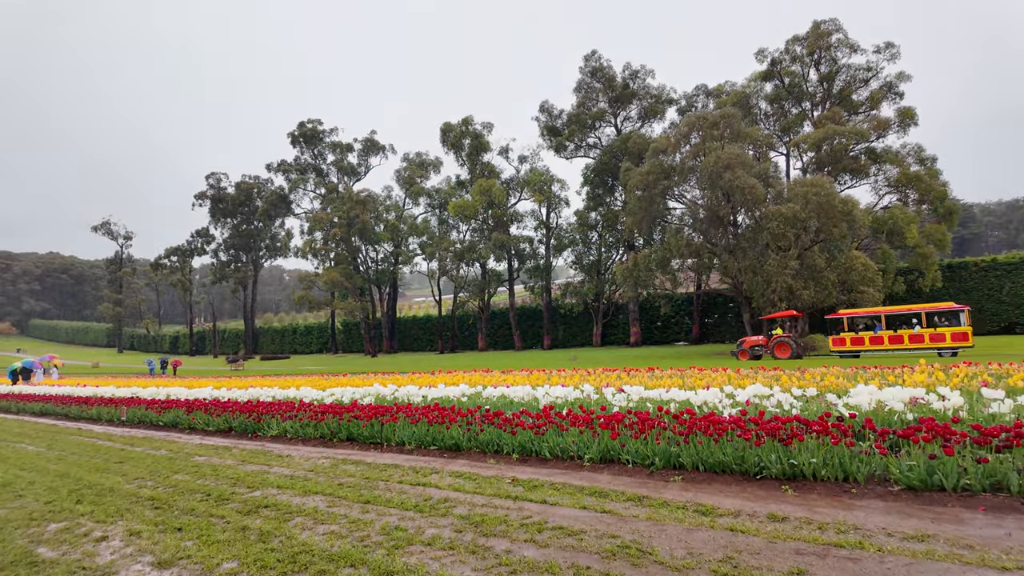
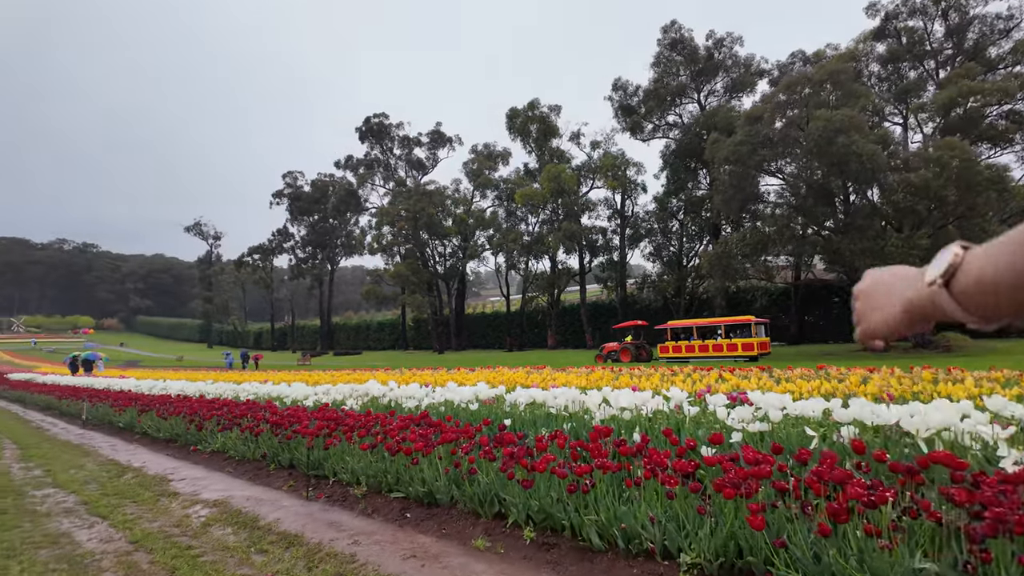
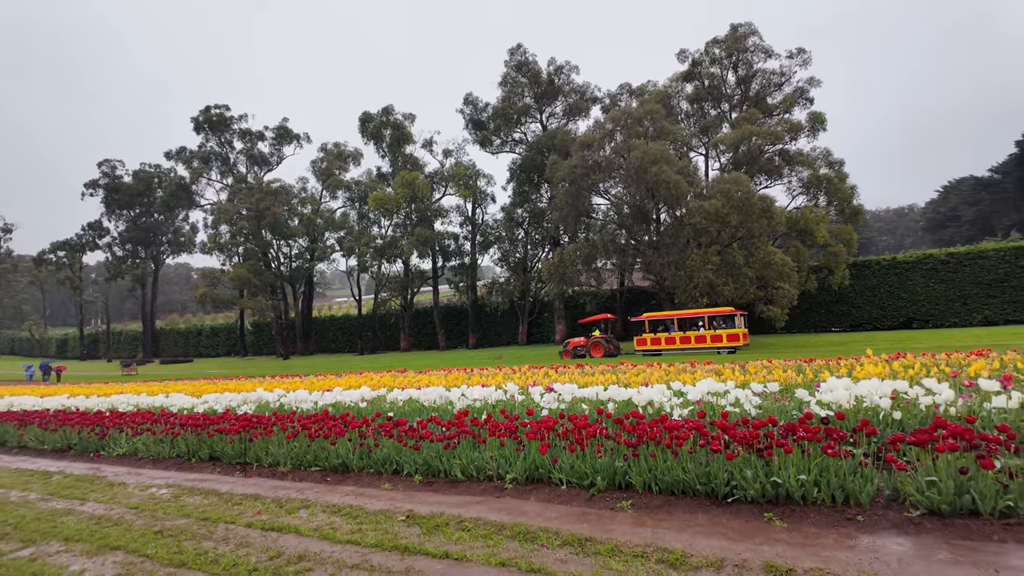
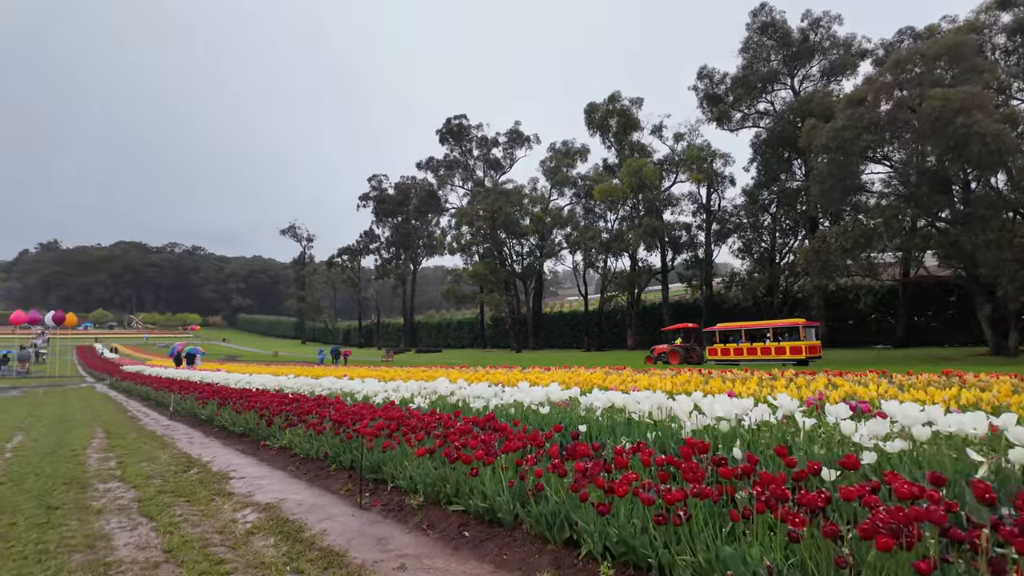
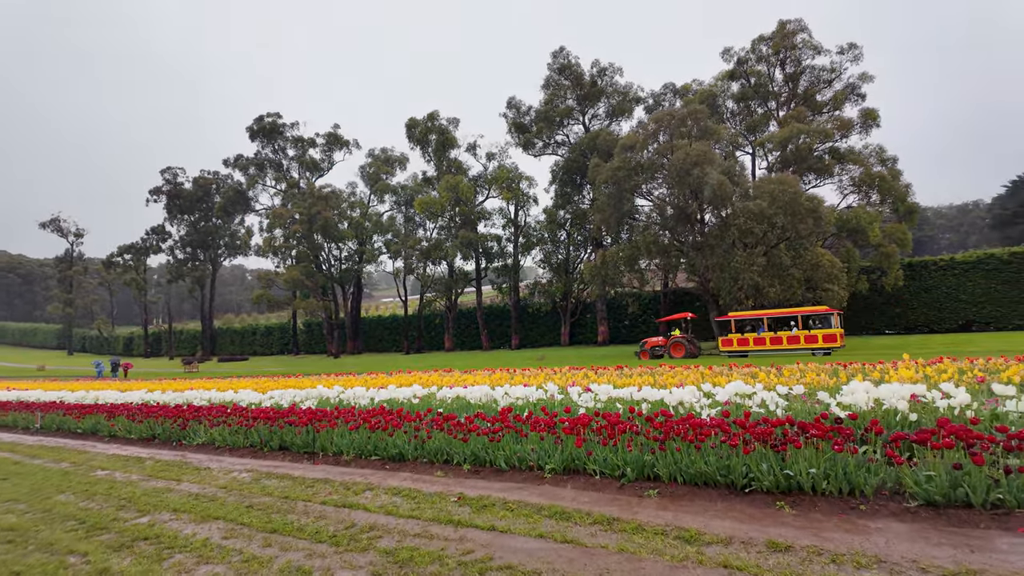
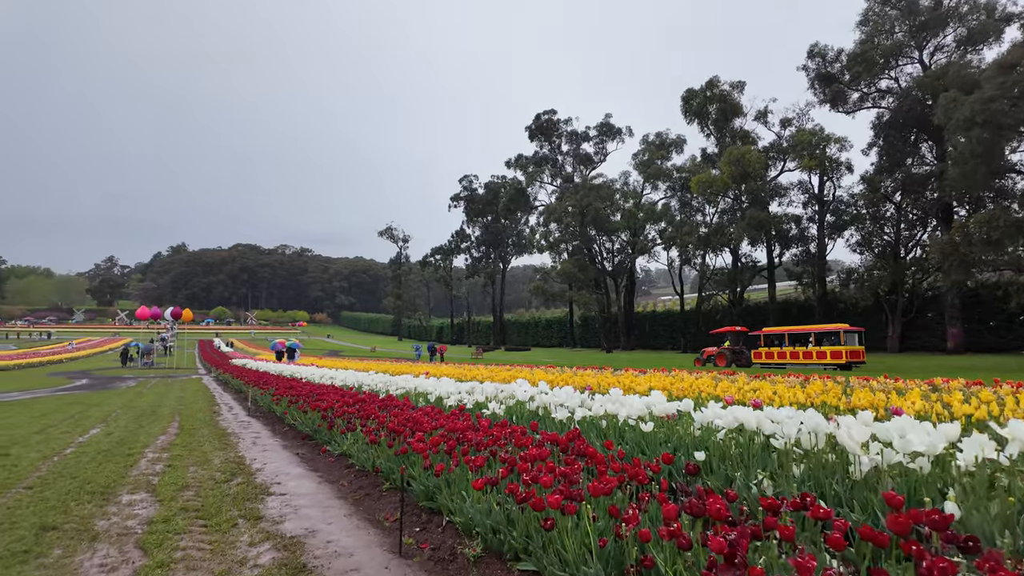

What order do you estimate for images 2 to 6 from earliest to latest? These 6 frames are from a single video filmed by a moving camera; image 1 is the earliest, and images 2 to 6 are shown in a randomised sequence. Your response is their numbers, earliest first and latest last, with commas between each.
5, 3, 2, 4, 6
